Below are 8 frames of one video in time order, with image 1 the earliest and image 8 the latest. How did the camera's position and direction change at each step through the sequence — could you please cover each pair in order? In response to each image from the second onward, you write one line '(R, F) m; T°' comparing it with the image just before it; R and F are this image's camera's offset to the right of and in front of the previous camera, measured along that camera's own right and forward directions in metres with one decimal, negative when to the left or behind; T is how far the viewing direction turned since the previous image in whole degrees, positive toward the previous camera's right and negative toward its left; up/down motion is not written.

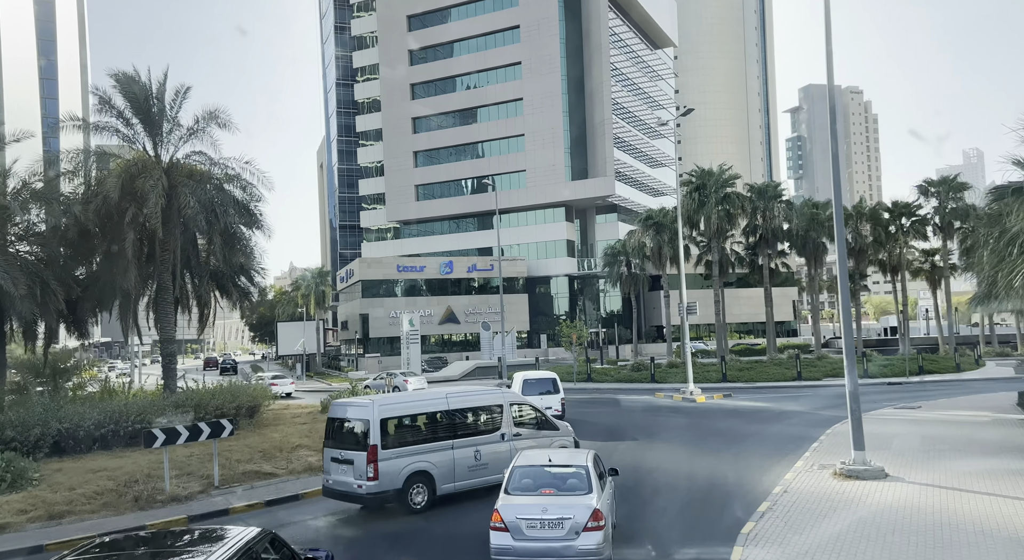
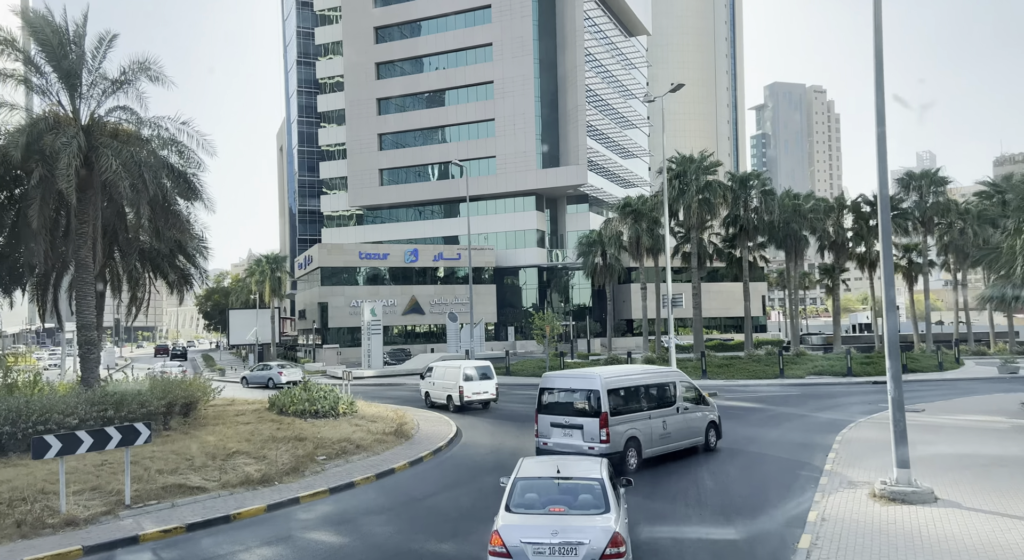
(-0.3, +2.4) m; +3°
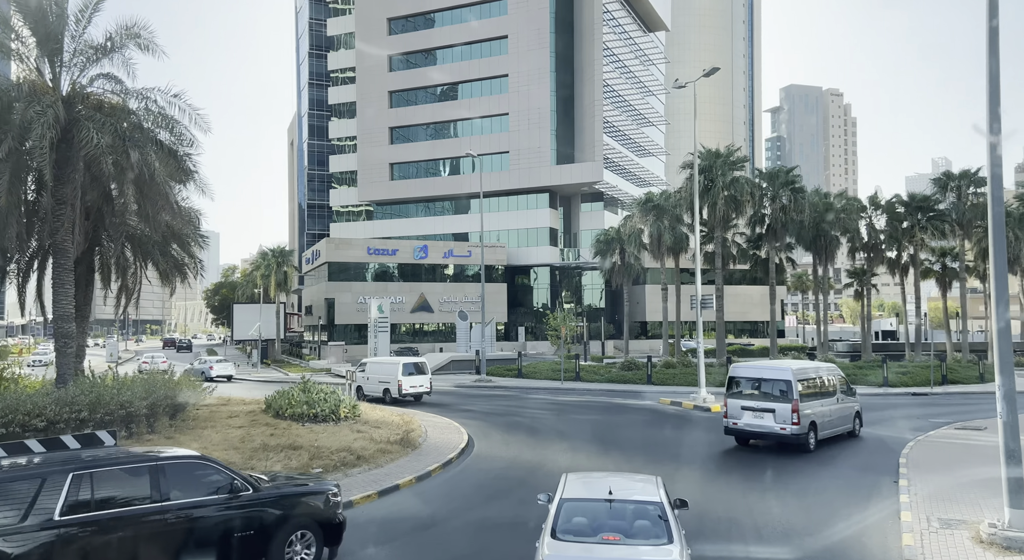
(-0.3, +1.9) m; -1°
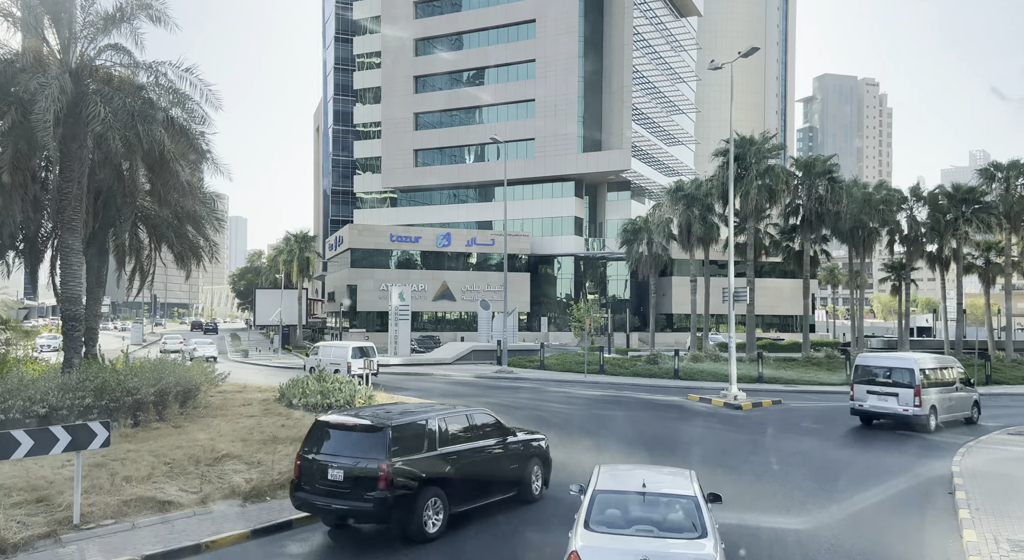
(0.0, +0.9) m; -2°
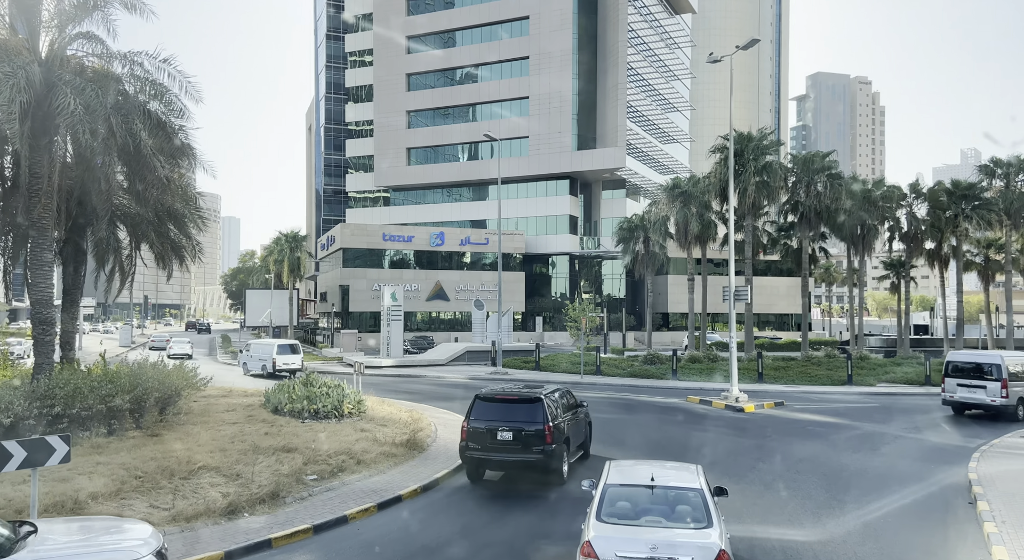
(0.0, +0.7) m; 0°
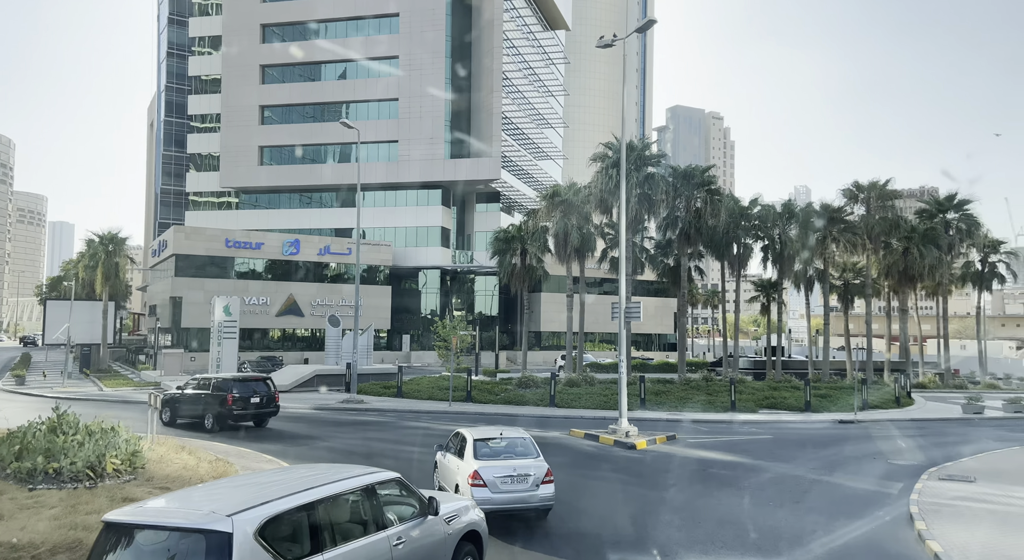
(+0.4, +4.1) m; +11°
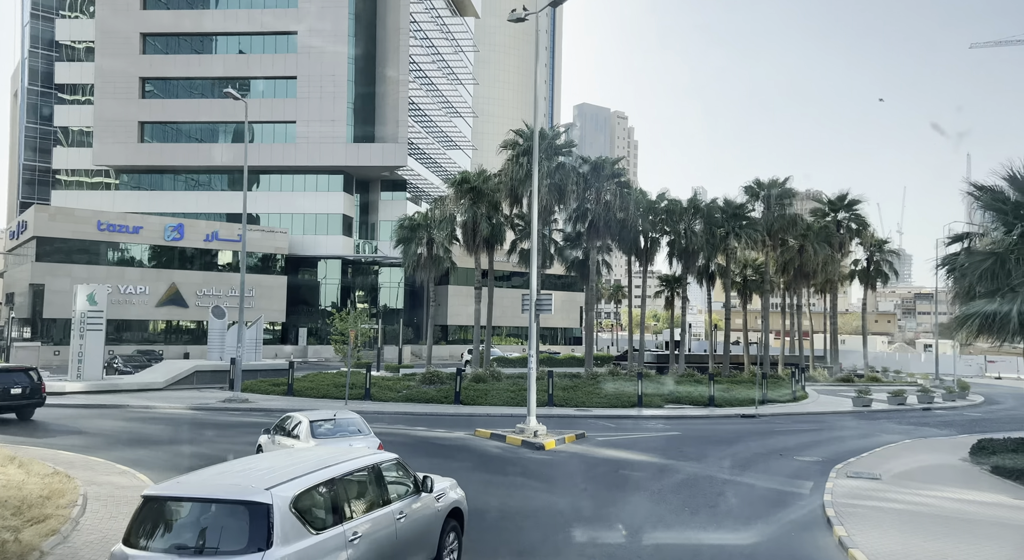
(+0.1, +1.5) m; +8°
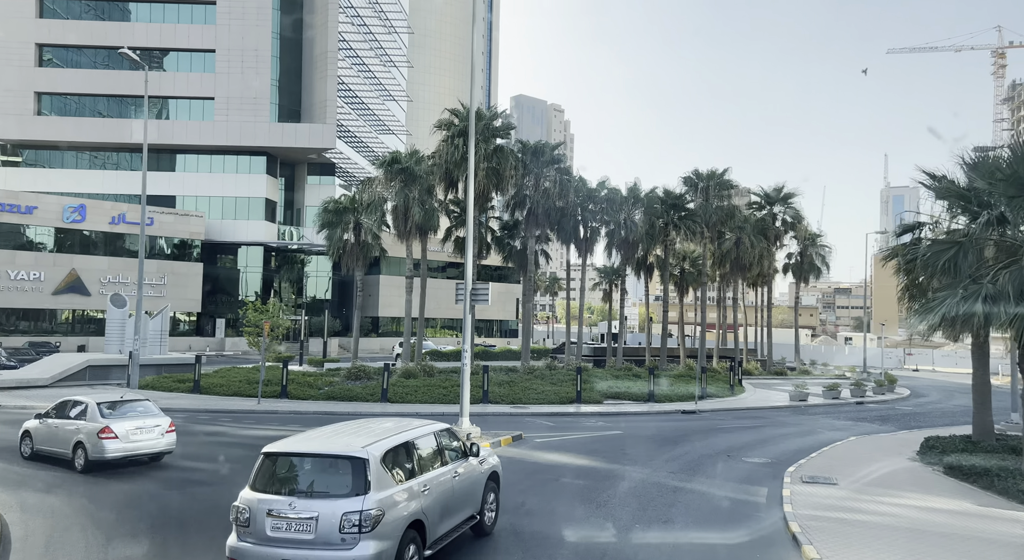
(+0.1, +1.8) m; +5°
